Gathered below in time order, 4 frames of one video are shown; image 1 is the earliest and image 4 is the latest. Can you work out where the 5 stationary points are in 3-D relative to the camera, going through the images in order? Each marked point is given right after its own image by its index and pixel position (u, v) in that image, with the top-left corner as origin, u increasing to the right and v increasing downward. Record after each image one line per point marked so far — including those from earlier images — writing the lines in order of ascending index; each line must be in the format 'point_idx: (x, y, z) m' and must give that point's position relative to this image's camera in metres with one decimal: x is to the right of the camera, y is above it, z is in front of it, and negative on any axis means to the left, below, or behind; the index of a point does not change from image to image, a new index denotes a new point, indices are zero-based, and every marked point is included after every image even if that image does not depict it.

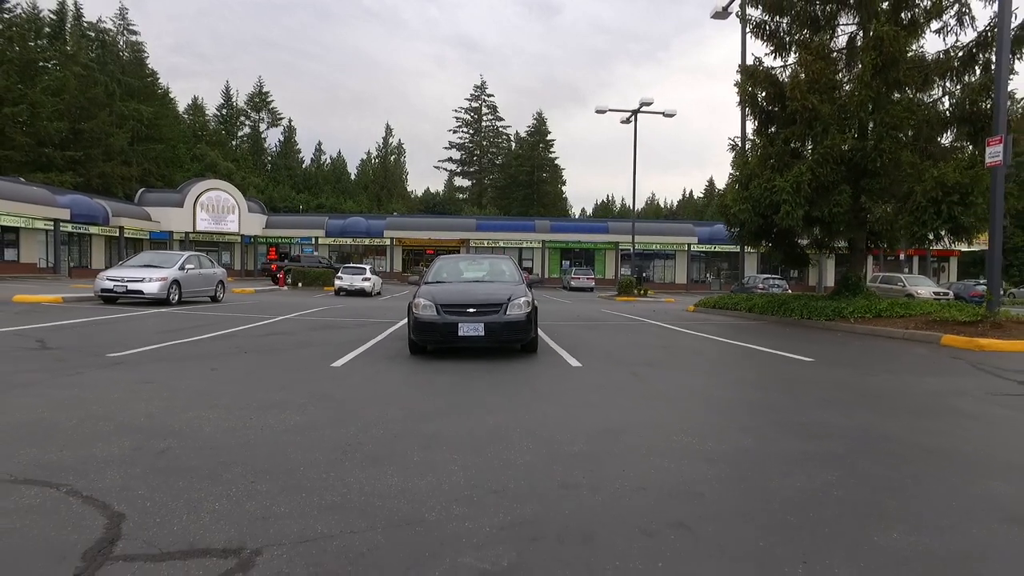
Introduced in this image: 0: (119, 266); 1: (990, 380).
0: (-11.5, +0.6, +18.6) m
1: (+5.4, -1.0, +7.2) m
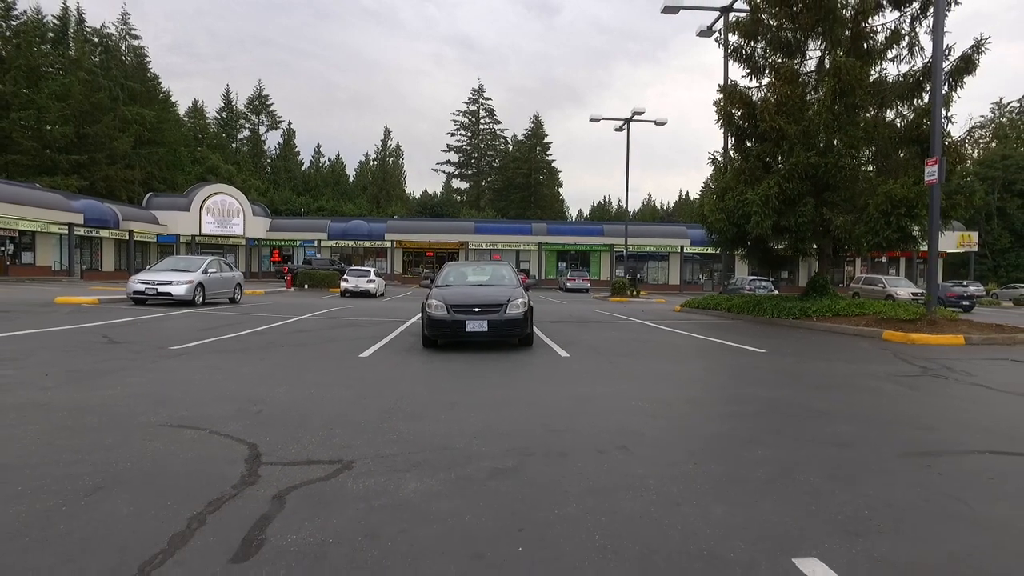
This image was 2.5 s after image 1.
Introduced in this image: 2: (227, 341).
0: (-11.5, +0.6, +20.2) m
1: (+5.4, -1.1, +8.9) m
2: (-5.2, -1.0, +11.7) m
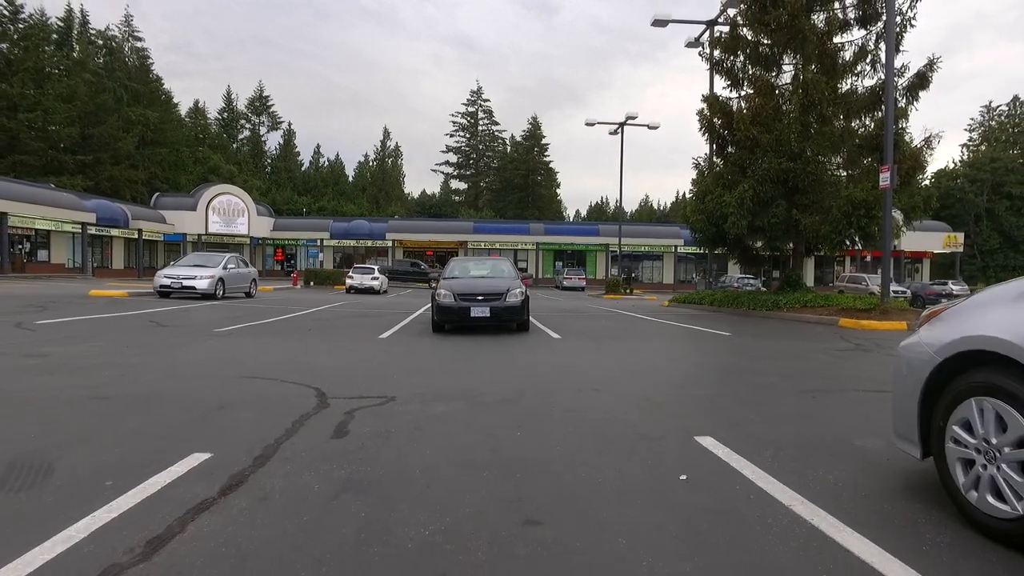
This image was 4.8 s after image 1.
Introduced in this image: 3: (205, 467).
0: (-11.6, +0.7, +21.8) m
1: (+5.4, -0.9, +10.5) m
2: (-5.2, -0.8, +13.2) m
3: (-1.8, -1.0, +3.7) m
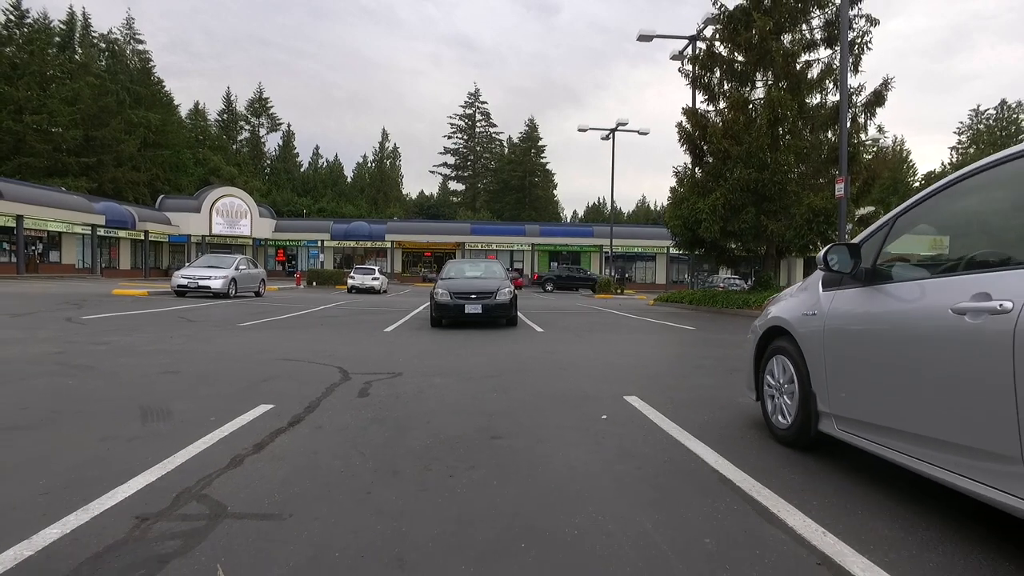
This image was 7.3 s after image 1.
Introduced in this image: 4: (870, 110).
0: (-11.8, +0.8, +23.3) m
1: (+5.2, -0.9, +12.1) m
2: (-5.5, -0.8, +14.8) m
3: (-2.0, -1.0, +5.3) m
4: (+10.6, +5.2, +18.9) m
